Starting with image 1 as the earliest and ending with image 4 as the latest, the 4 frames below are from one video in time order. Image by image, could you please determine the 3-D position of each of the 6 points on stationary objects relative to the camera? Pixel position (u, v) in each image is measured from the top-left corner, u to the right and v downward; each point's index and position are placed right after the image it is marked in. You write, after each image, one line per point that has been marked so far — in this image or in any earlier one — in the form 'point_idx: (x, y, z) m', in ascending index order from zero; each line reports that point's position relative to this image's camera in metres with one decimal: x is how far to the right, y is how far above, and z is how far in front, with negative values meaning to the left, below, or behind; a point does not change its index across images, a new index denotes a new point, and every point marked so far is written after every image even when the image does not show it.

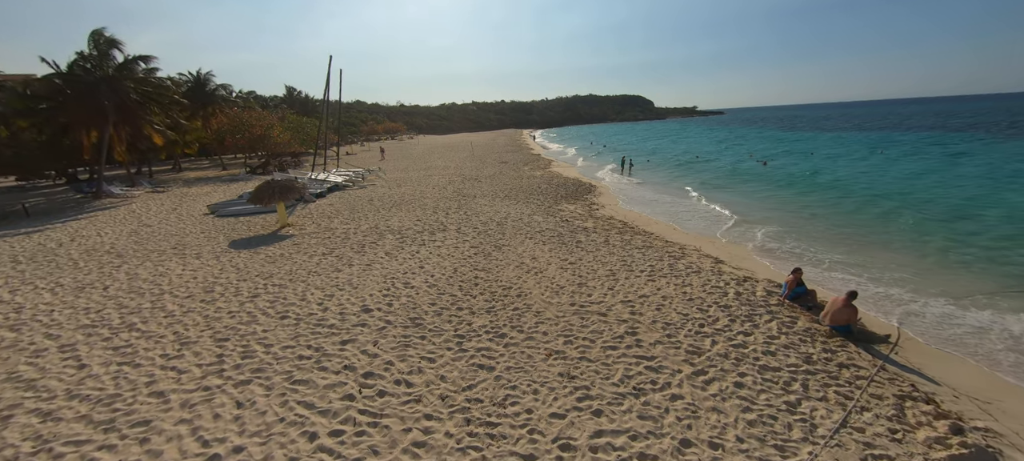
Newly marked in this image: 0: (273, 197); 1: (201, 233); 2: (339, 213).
0: (-7.0, +1.0, +12.6) m
1: (-9.3, -0.1, +12.9) m
2: (-5.8, +0.6, +14.5) m
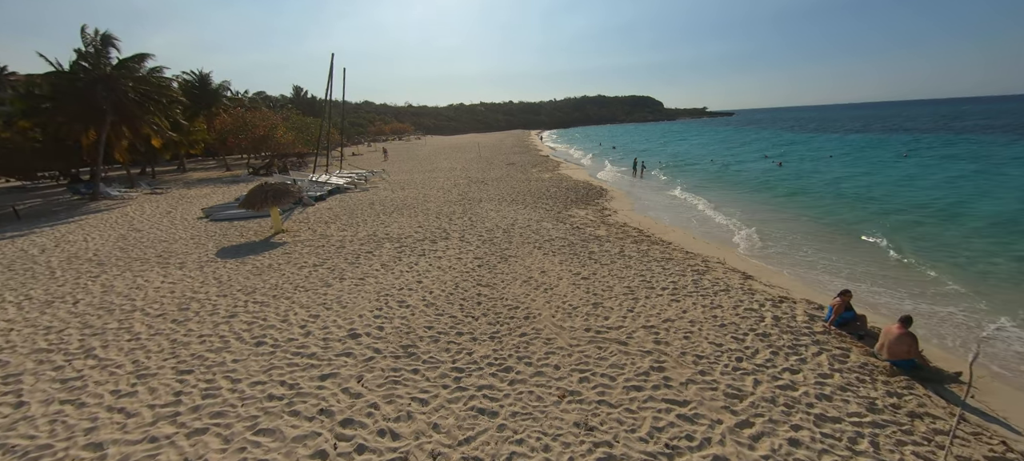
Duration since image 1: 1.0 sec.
0: (-6.8, +0.8, +11.8) m
1: (-9.1, -0.2, +12.2) m
2: (-5.6, +0.4, +13.7) m
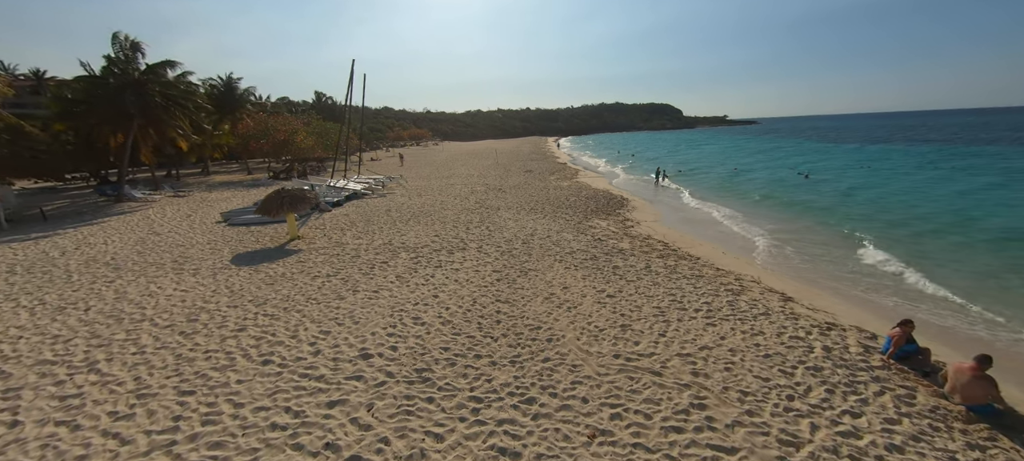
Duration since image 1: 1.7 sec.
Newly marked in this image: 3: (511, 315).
0: (-6.3, +0.6, +11.6) m
1: (-8.6, -0.4, +12.0) m
2: (-5.0, +0.2, +13.5) m
3: (0.0, -1.5, +7.4) m
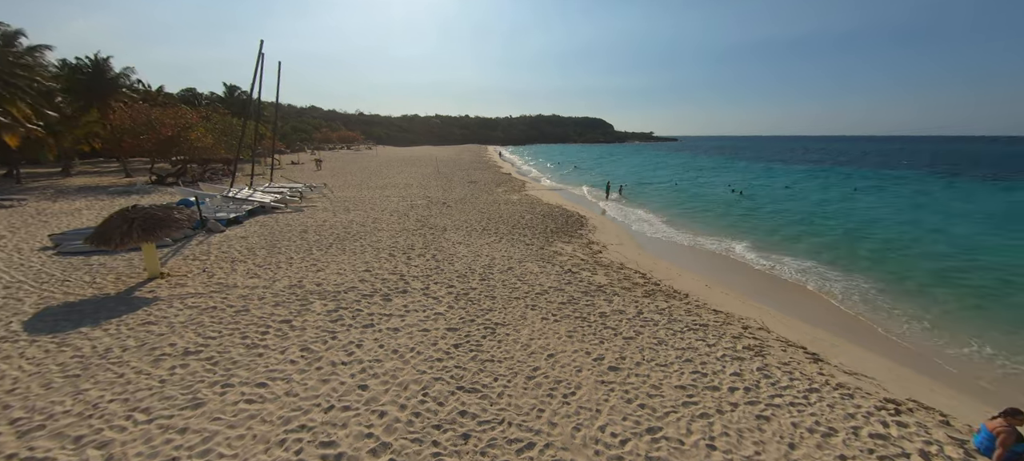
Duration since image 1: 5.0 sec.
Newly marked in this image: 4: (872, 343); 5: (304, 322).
0: (-7.1, -0.1, +8.0) m
1: (-9.5, -1.0, +8.1) m
2: (-6.1, -0.5, +10.0) m
3: (-0.3, -2.1, +4.7) m
4: (+7.4, -2.2, +8.6) m
5: (-3.2, -1.4, +6.5) m
